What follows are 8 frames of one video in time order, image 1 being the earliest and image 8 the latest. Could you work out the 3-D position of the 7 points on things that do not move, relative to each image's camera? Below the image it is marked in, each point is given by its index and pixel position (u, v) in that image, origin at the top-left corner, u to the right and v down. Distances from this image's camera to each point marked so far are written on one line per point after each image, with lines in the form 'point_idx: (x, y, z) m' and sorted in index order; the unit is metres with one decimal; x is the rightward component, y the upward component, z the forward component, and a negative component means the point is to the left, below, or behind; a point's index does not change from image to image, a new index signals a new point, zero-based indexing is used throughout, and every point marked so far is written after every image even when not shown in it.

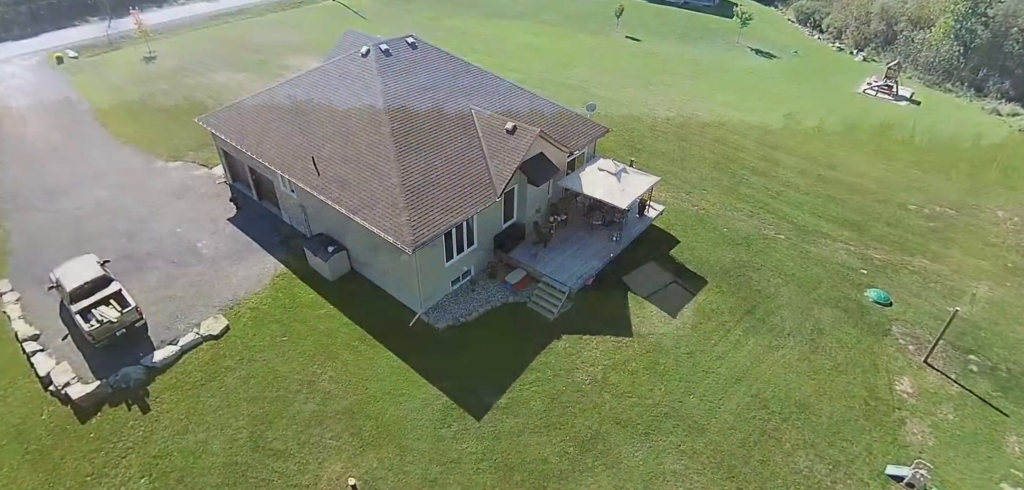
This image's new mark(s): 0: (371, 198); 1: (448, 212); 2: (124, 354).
0: (-4.9, +1.7, +19.2) m
1: (-2.2, +1.2, +19.1) m
2: (-13.6, -3.8, +19.7) m
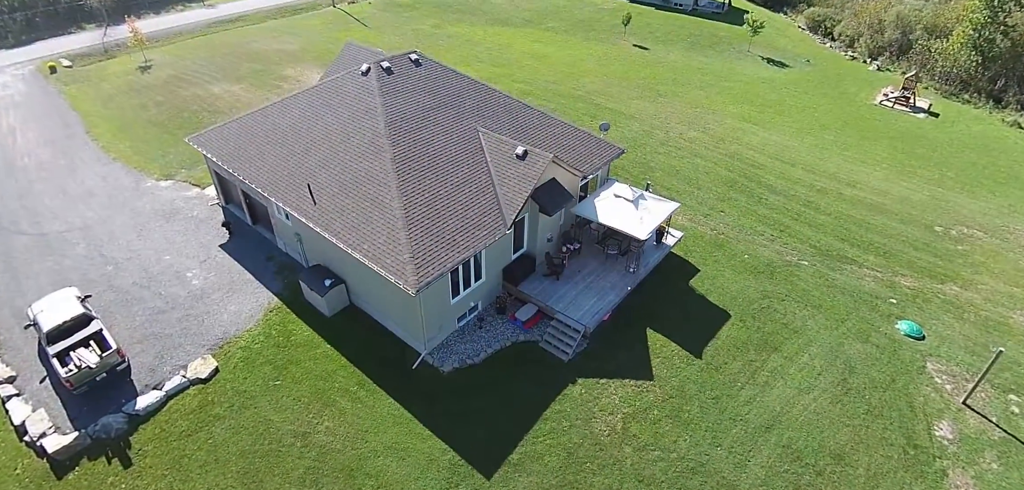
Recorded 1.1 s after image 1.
0: (-4.5, +0.5, +17.8) m
1: (-1.8, 0.0, +17.6) m
2: (-13.2, -5.1, +18.2) m
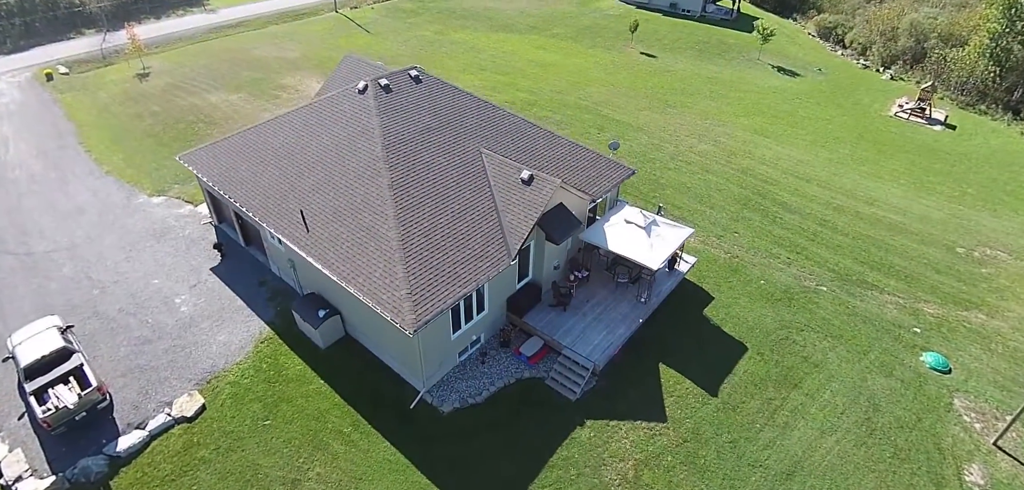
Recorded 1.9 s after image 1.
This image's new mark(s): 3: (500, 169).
0: (-4.4, -0.5, +16.7) m
1: (-1.7, -1.0, +16.5) m
2: (-13.1, -6.0, +17.2) m
3: (-0.4, +2.7, +19.5) m
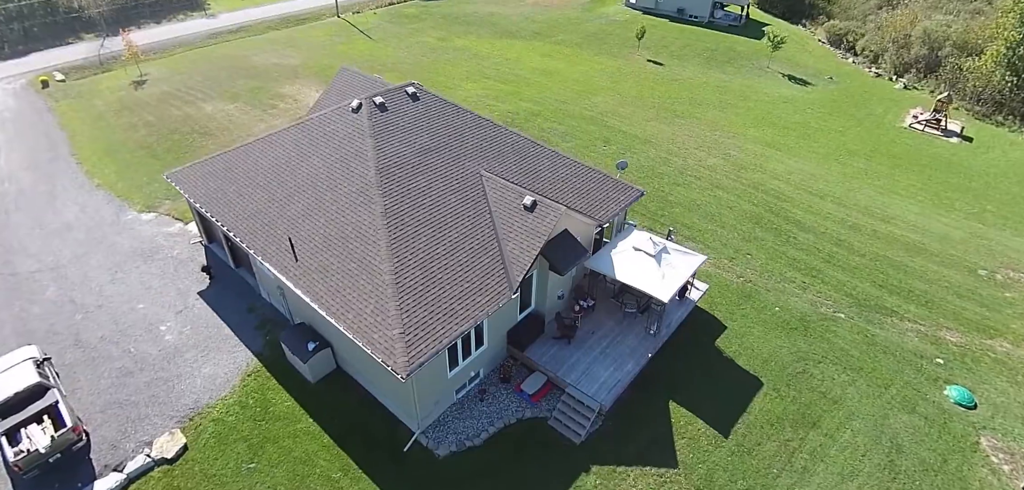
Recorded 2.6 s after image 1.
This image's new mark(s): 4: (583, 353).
0: (-4.3, -1.5, +15.6) m
1: (-1.7, -2.0, +15.4) m
2: (-13.1, -6.9, +16.2) m
3: (-0.4, +1.7, +18.4) m
4: (+2.4, -3.6, +18.6) m
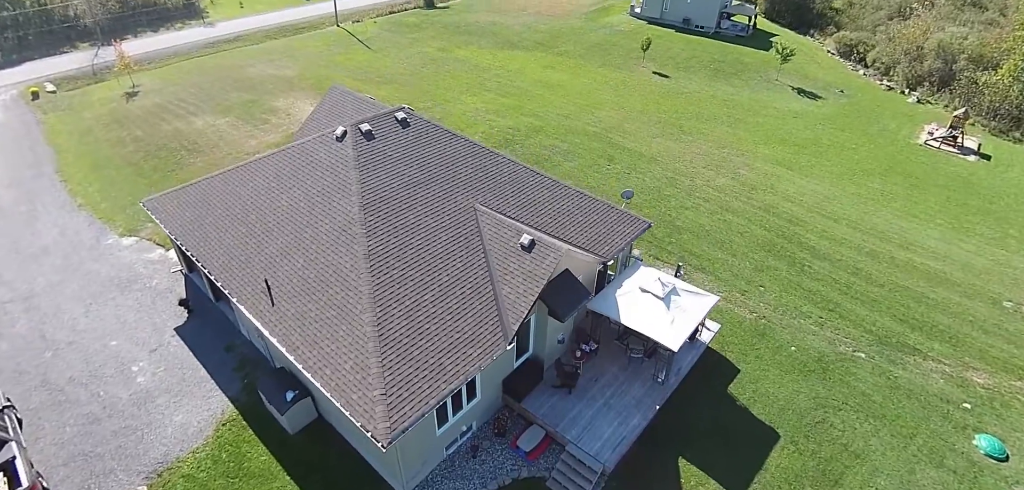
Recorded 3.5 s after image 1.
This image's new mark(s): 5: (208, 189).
0: (-4.5, -2.7, +14.2) m
1: (-1.8, -3.2, +14.0) m
2: (-13.3, -8.1, +14.8) m
3: (-0.5, +0.4, +17.0) m
4: (+2.2, -4.9, +17.2) m
5: (-10.9, +2.0, +19.9) m
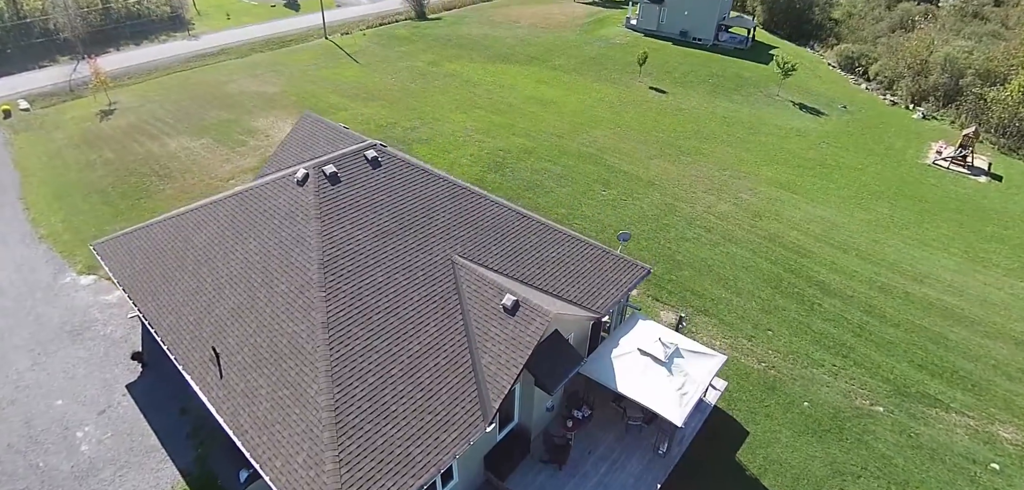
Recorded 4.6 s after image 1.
0: (-4.9, -4.3, +12.3) m
1: (-2.2, -4.8, +12.1) m
2: (-13.7, -9.7, +12.8) m
3: (-1.0, -1.2, +15.1) m
4: (+1.8, -6.5, +15.3) m
5: (-11.4, +0.4, +18.0) m
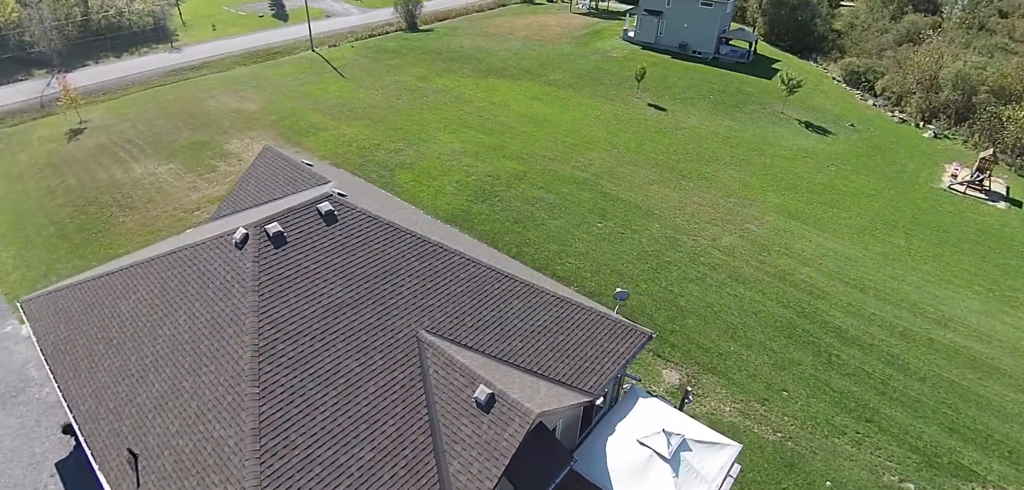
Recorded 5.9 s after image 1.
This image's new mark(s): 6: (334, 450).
0: (-5.5, -6.0, +10.0) m
1: (-2.8, -6.5, +9.7) m
2: (-14.2, -11.5, +10.3) m
3: (-1.5, -2.9, +12.8) m
4: (+1.2, -8.2, +12.9) m
5: (-11.9, -1.4, +15.6) m
6: (-3.5, -4.1, +11.3) m
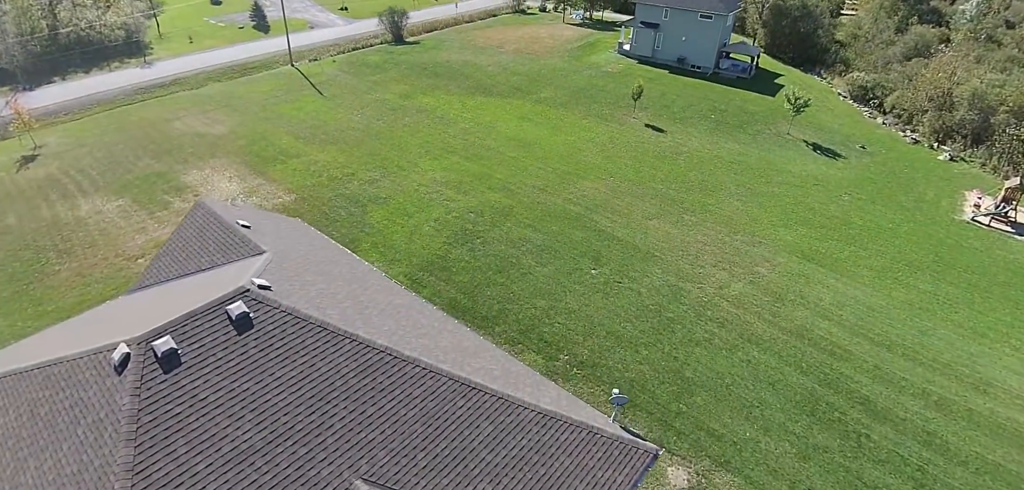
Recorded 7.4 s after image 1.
0: (-6.1, -8.2, +6.8) m
1: (-3.4, -8.8, +6.6) m
2: (-14.8, -13.7, +7.1) m
3: (-2.2, -5.2, +9.7) m
4: (+0.6, -10.5, +9.8) m
5: (-12.6, -3.7, +12.4) m
6: (-4.2, -6.3, +8.2) m
